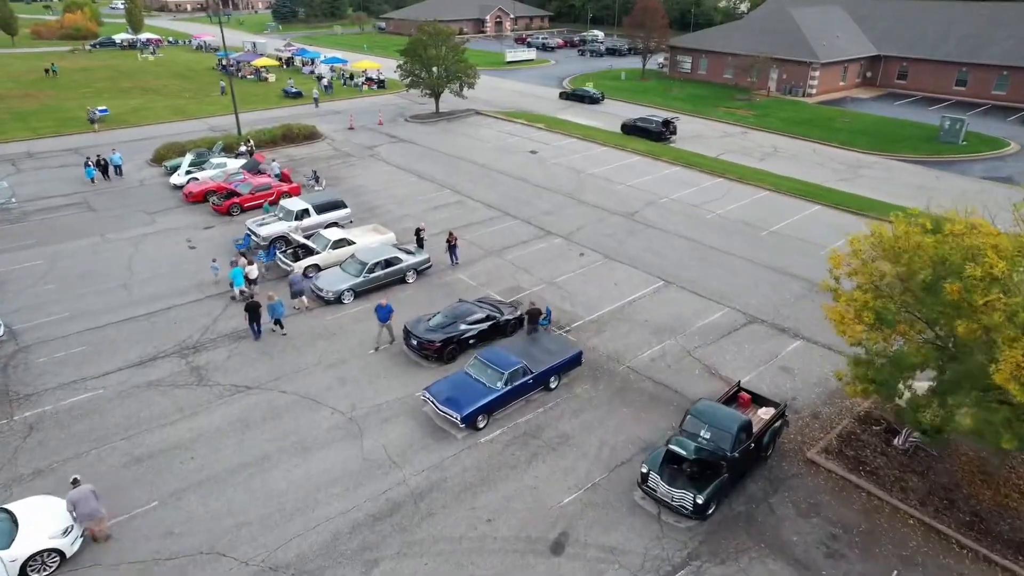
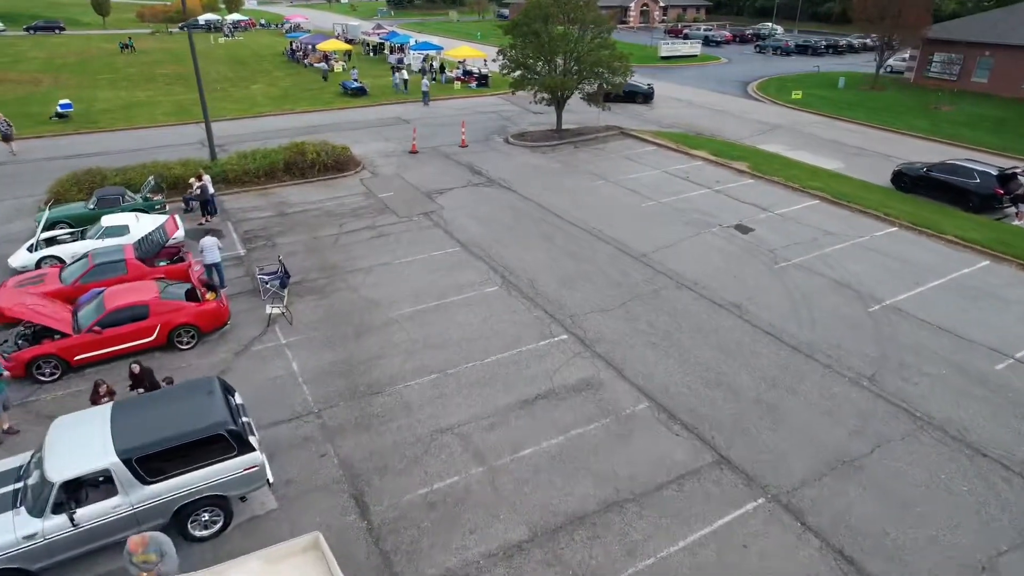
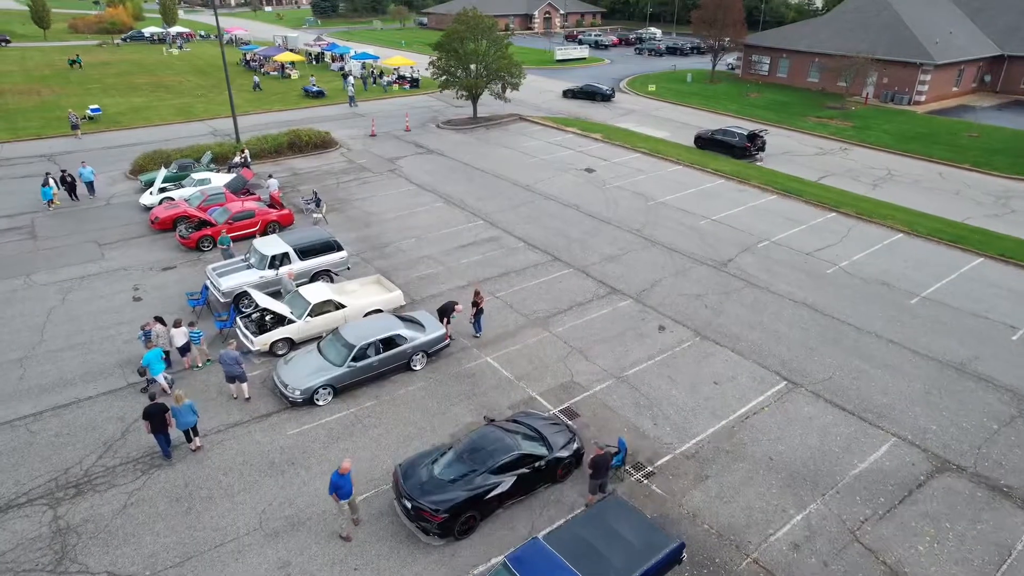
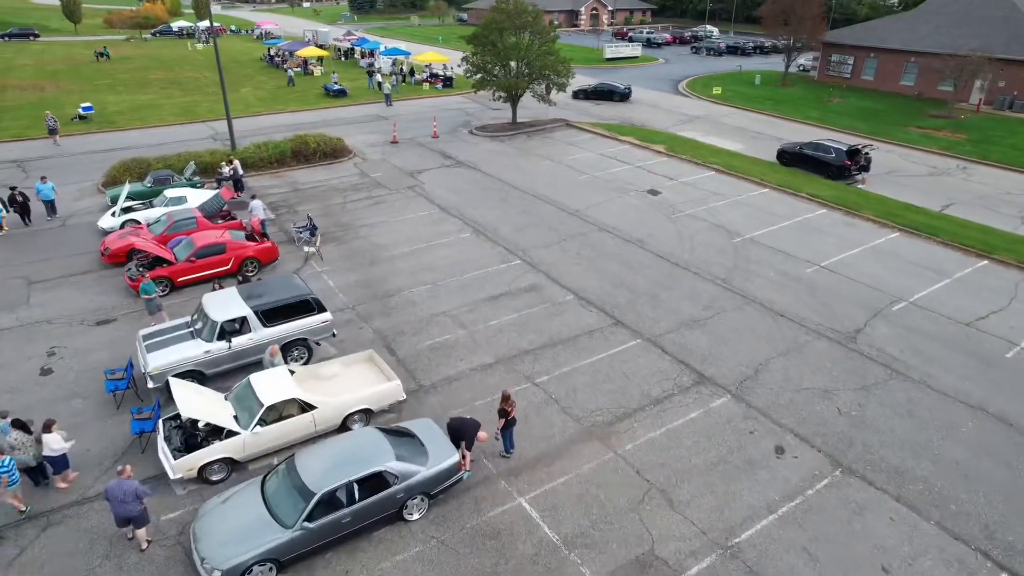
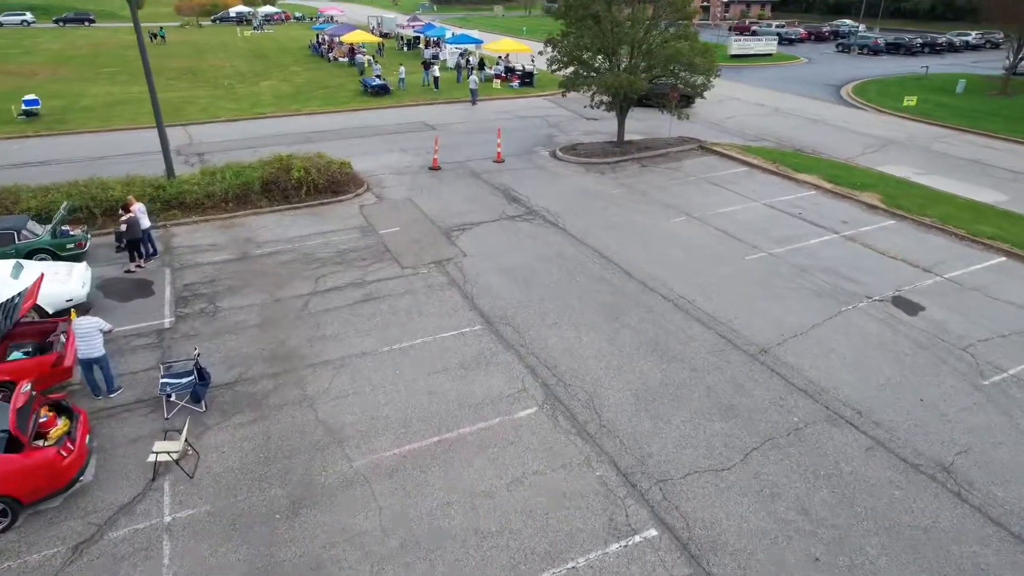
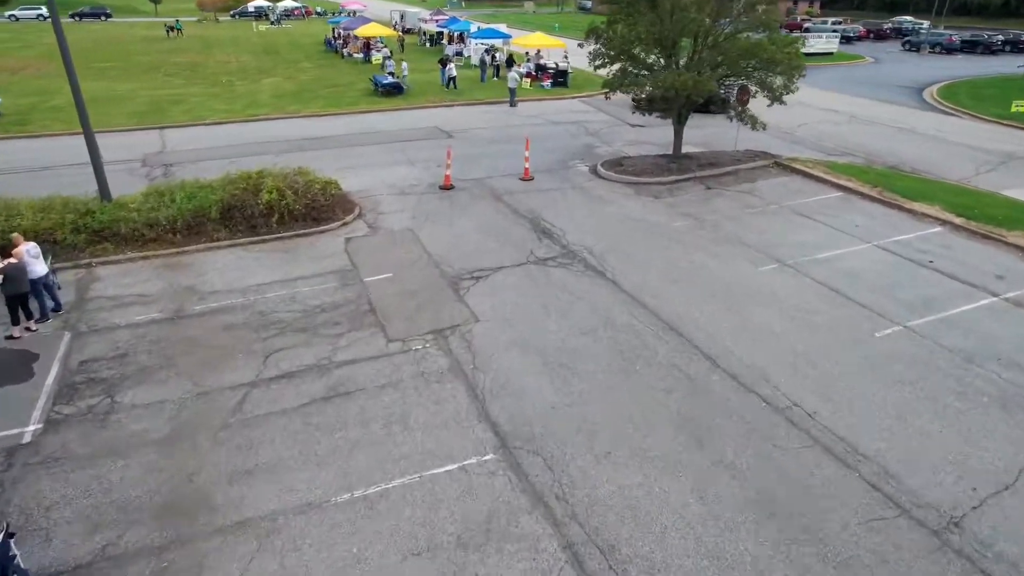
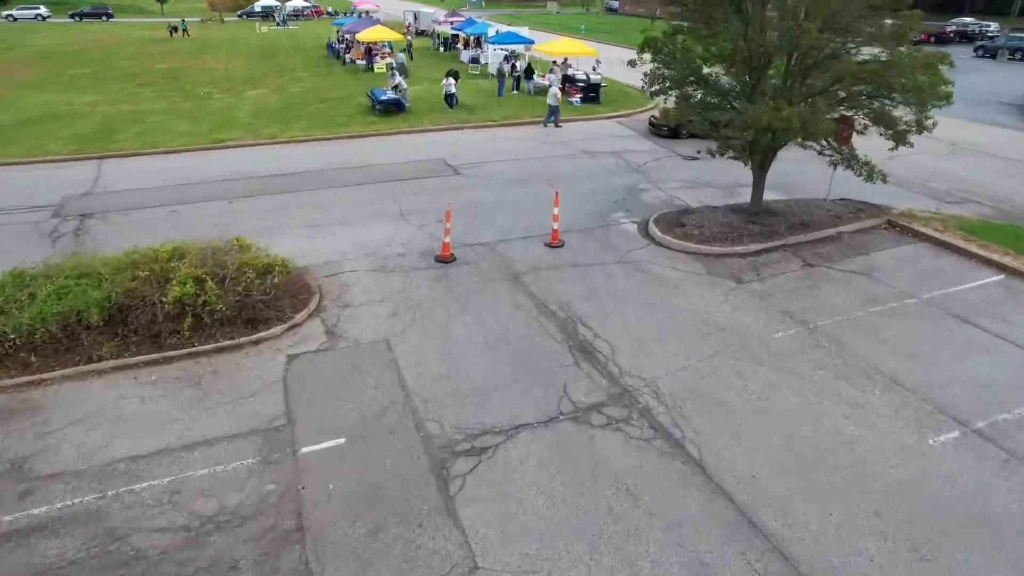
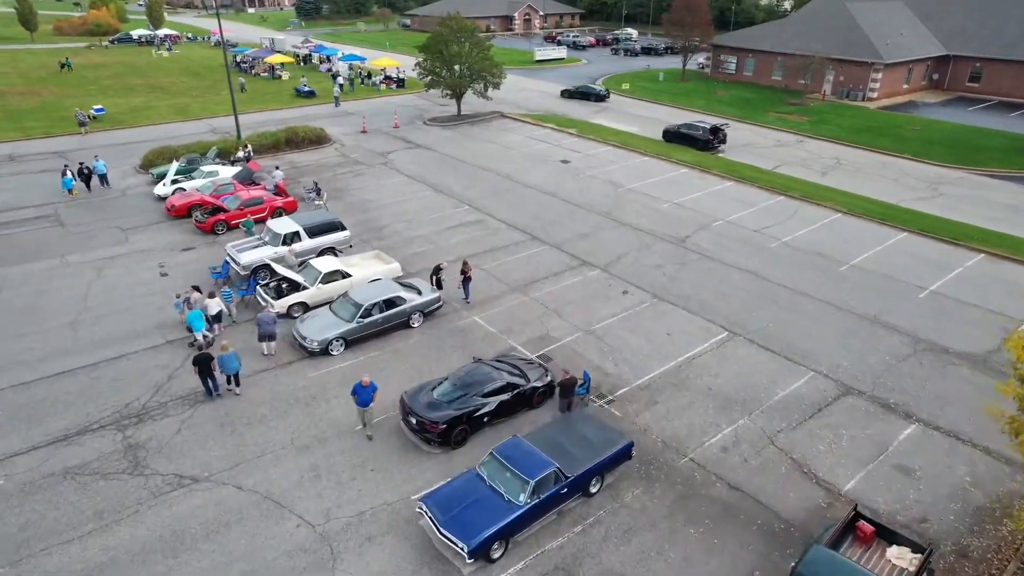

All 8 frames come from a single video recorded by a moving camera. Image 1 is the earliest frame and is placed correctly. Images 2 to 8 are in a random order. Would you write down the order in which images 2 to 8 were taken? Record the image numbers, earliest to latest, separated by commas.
8, 3, 4, 2, 5, 6, 7
